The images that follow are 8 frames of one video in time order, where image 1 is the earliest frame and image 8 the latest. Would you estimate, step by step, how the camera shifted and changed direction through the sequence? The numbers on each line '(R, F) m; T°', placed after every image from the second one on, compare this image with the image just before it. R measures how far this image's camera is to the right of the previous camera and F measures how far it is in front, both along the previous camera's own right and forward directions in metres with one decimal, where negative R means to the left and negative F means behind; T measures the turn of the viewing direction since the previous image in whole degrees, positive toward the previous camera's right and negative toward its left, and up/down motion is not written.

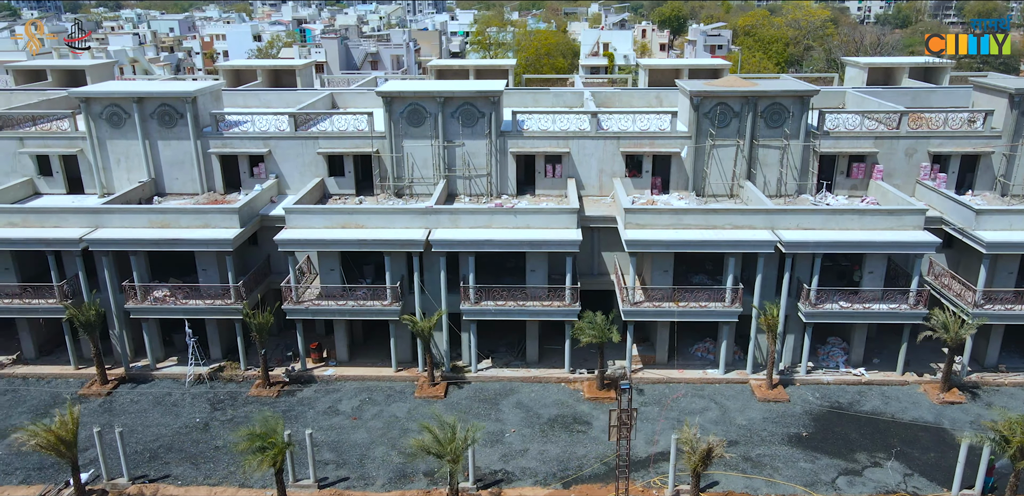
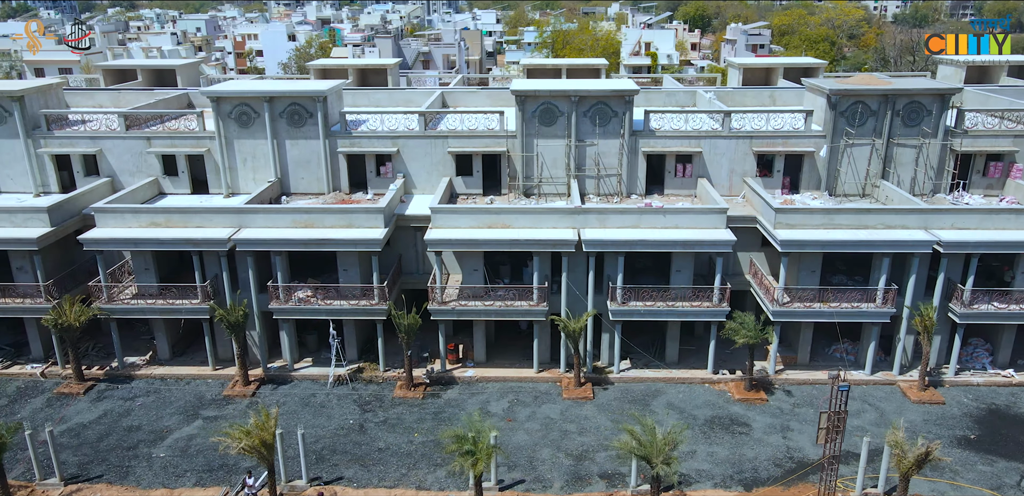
(-4.4, +0.2) m; 0°
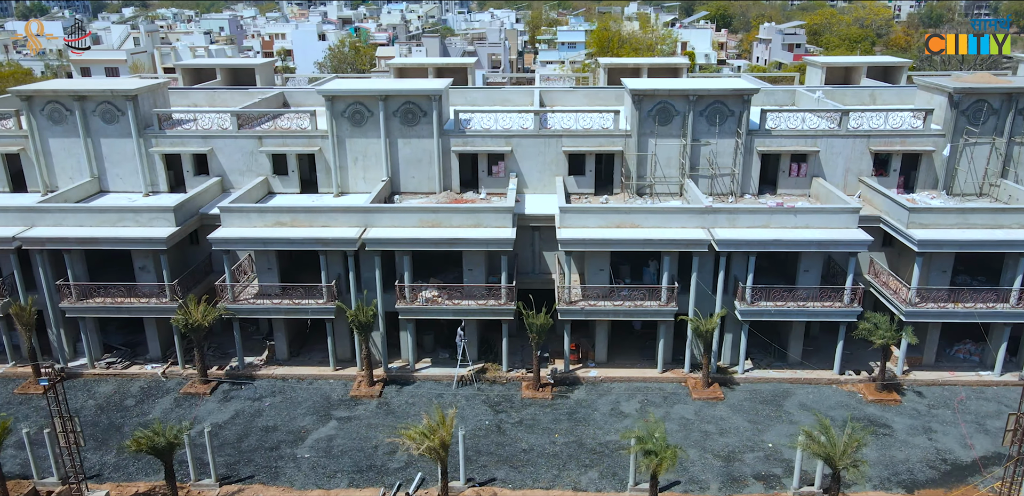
(-3.8, +0.1) m; 0°
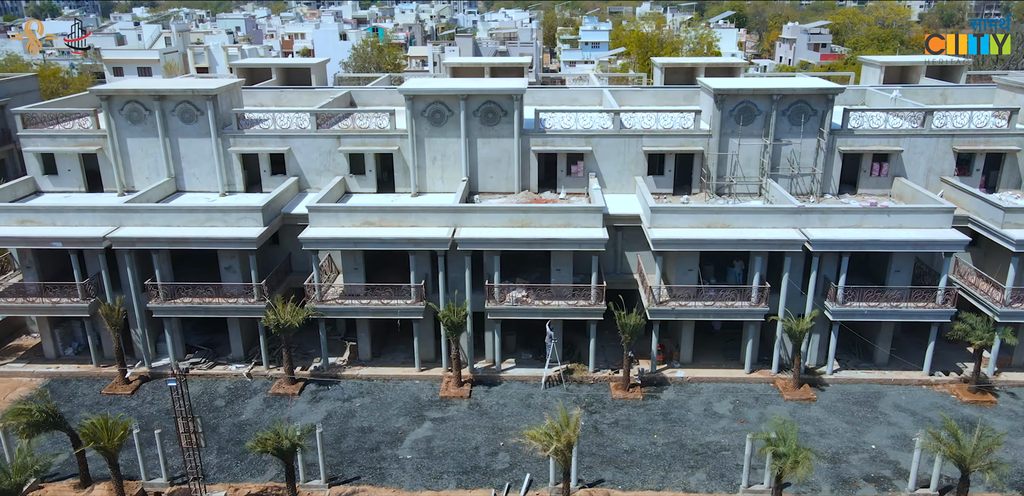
(-2.7, +0.1) m; 0°
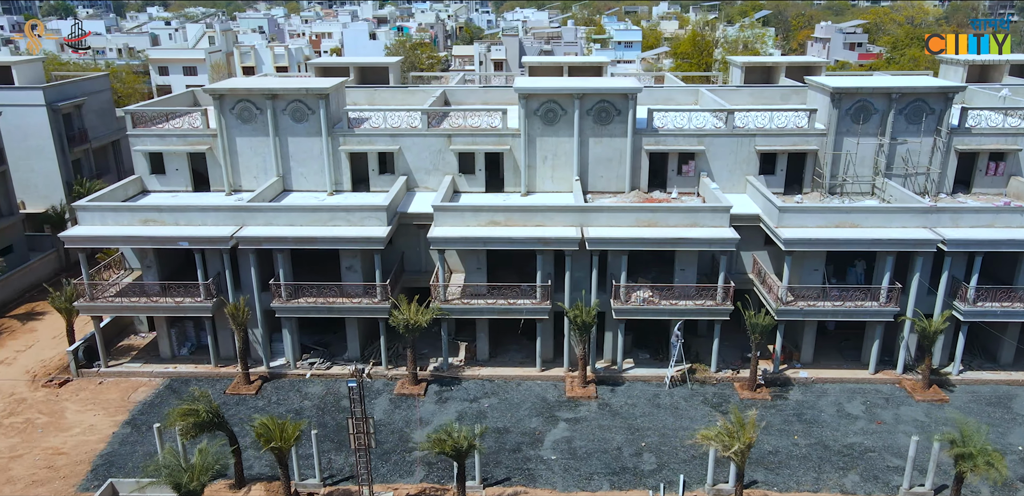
(-3.7, +0.1) m; 0°
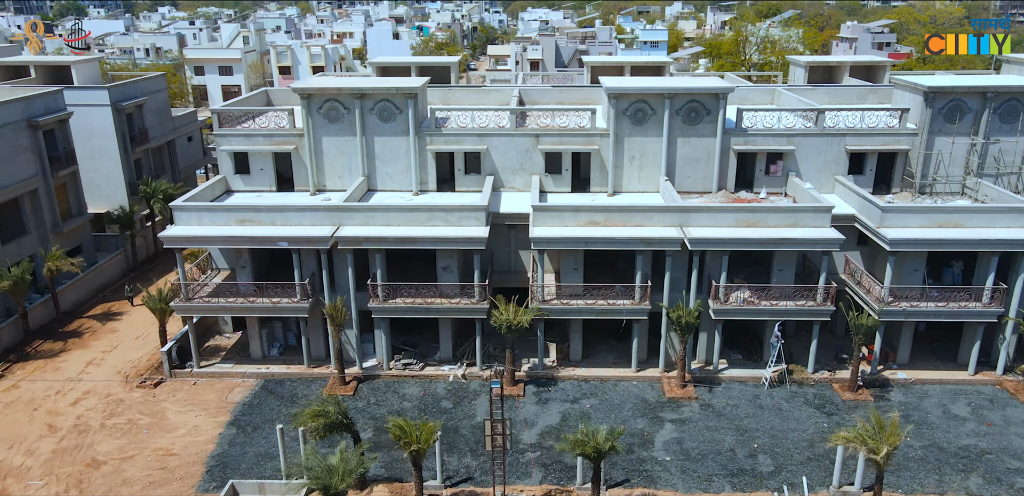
(-2.9, +0.1) m; 0°
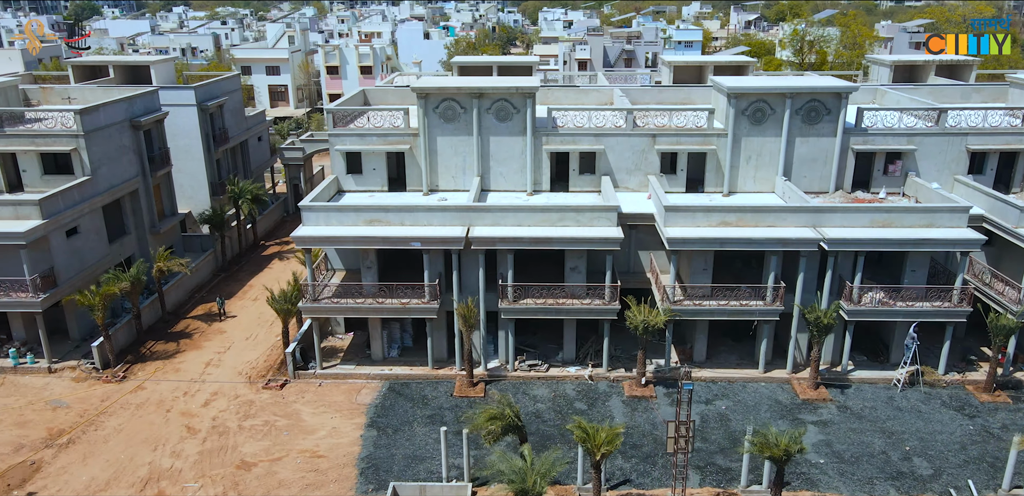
(-3.8, +0.2) m; 0°
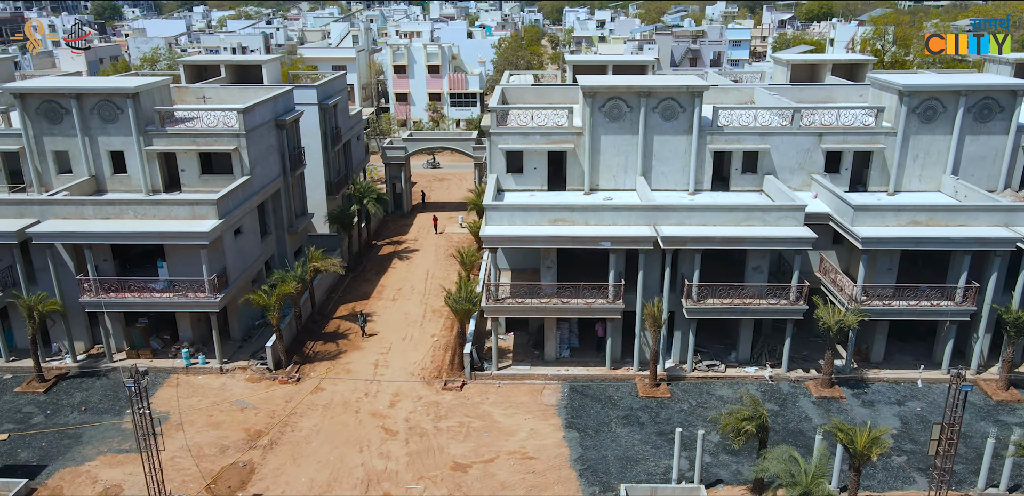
(-5.4, +0.2) m; 0°
